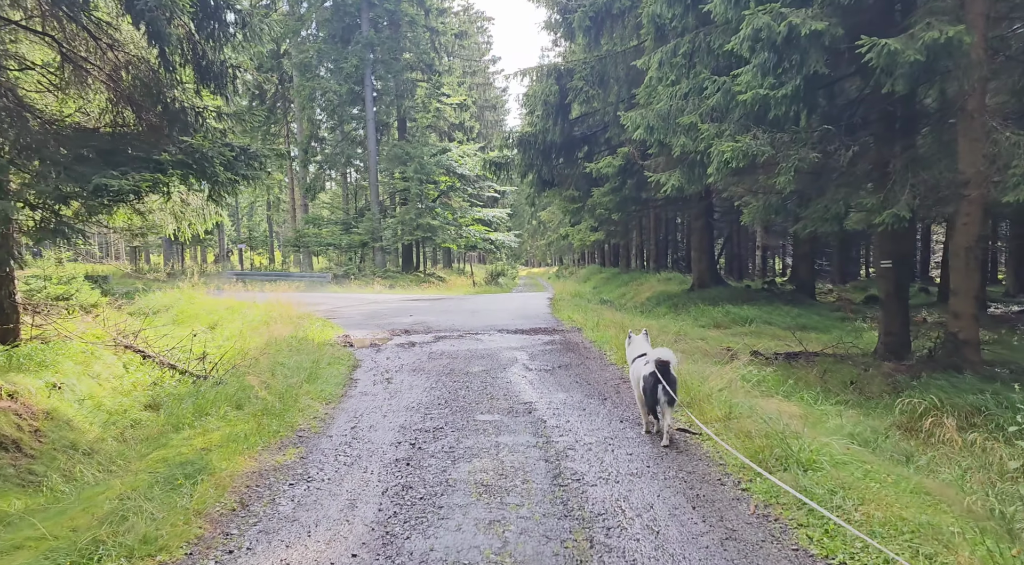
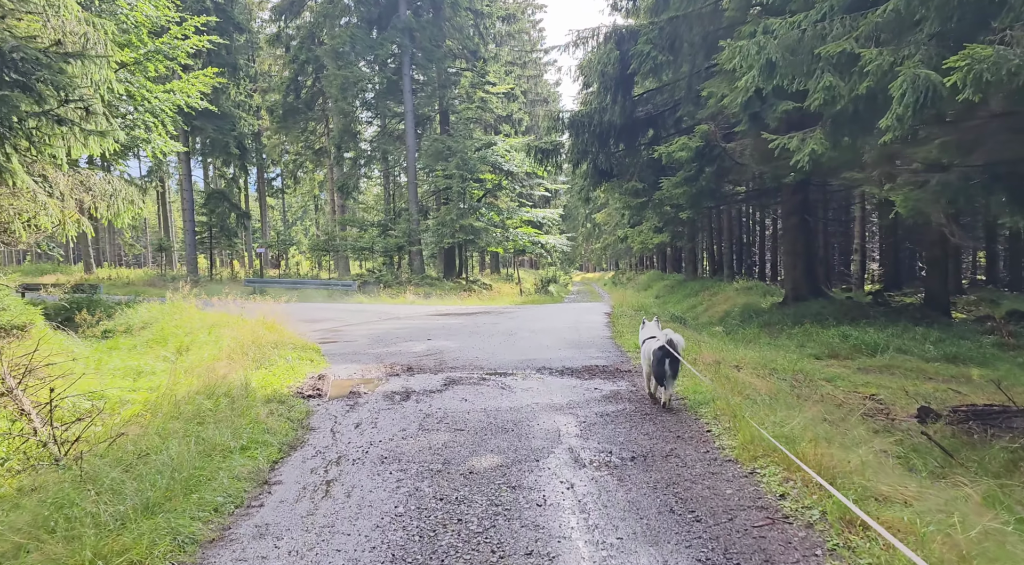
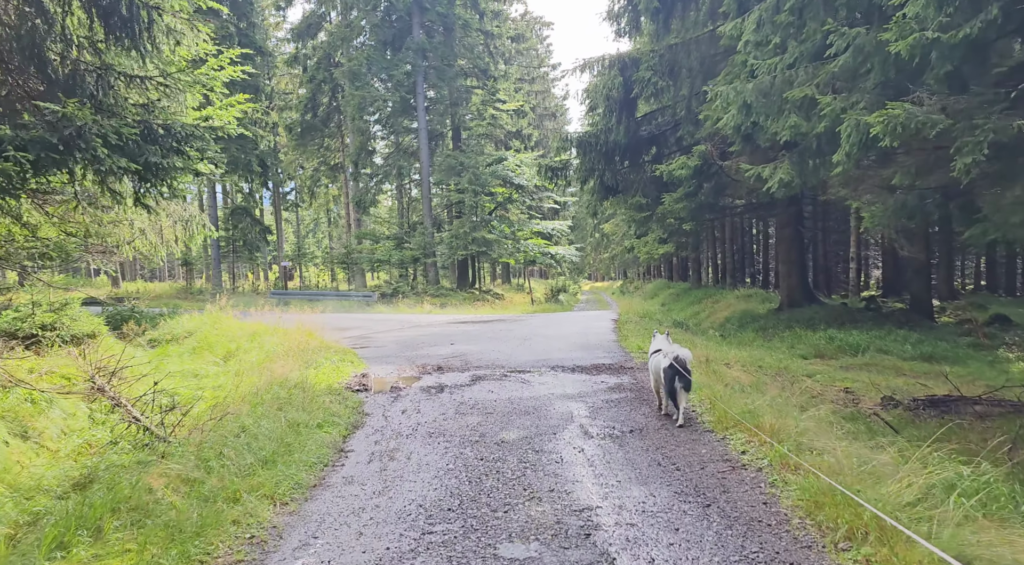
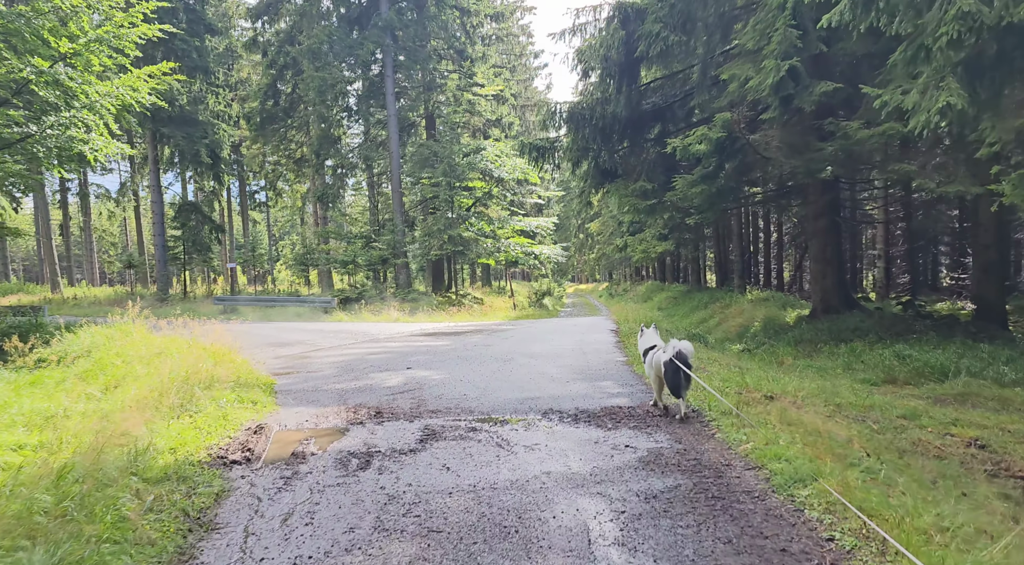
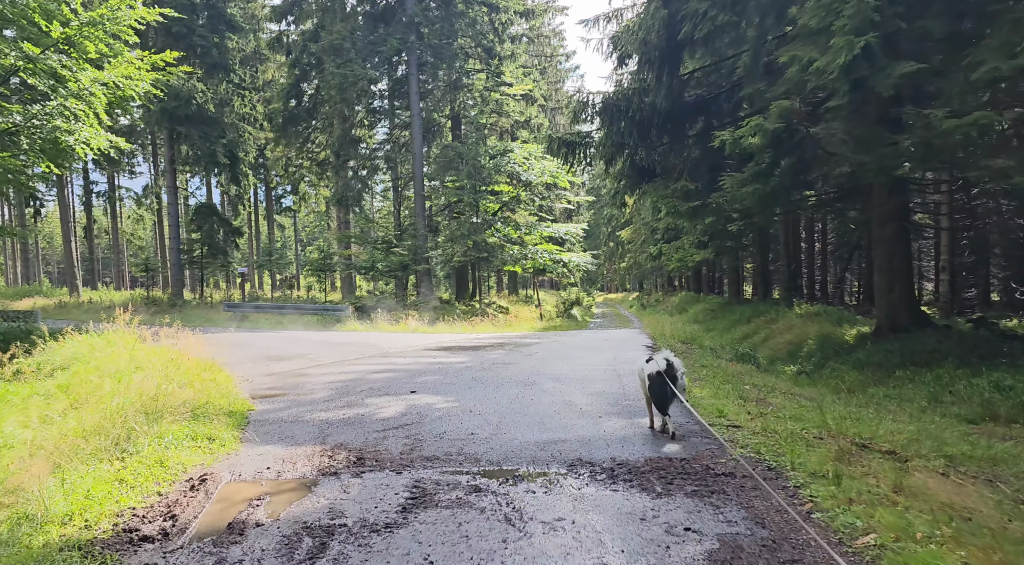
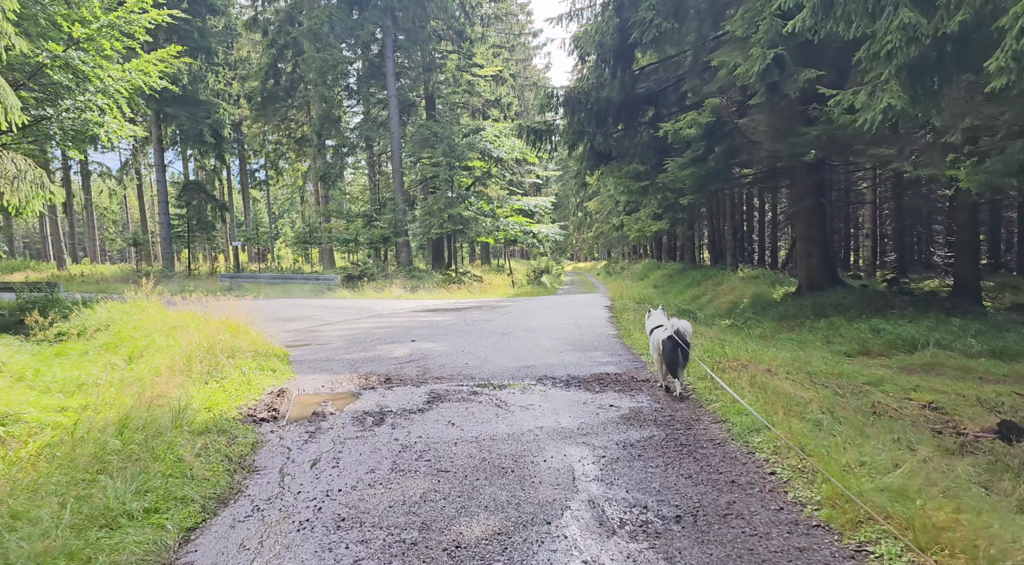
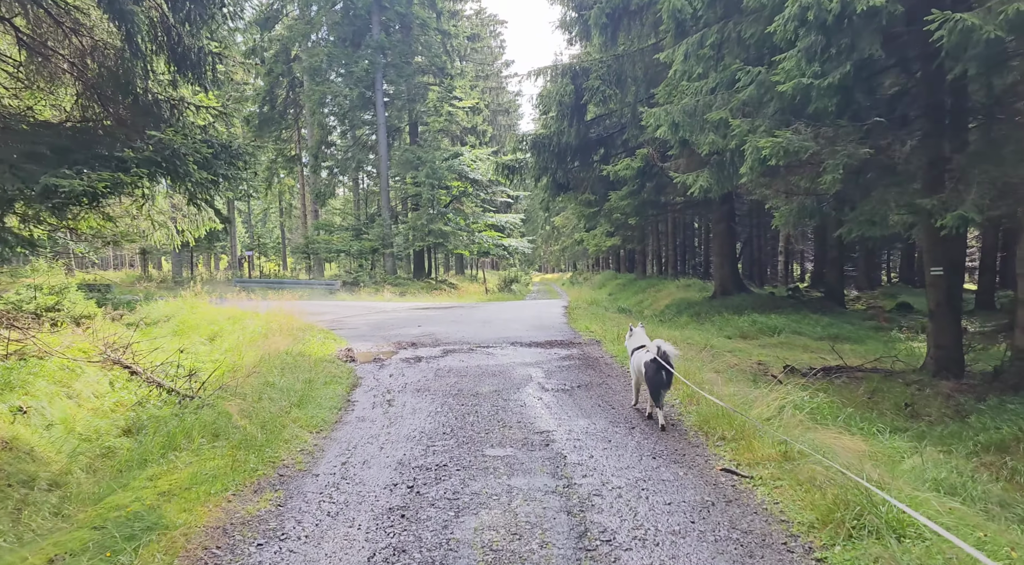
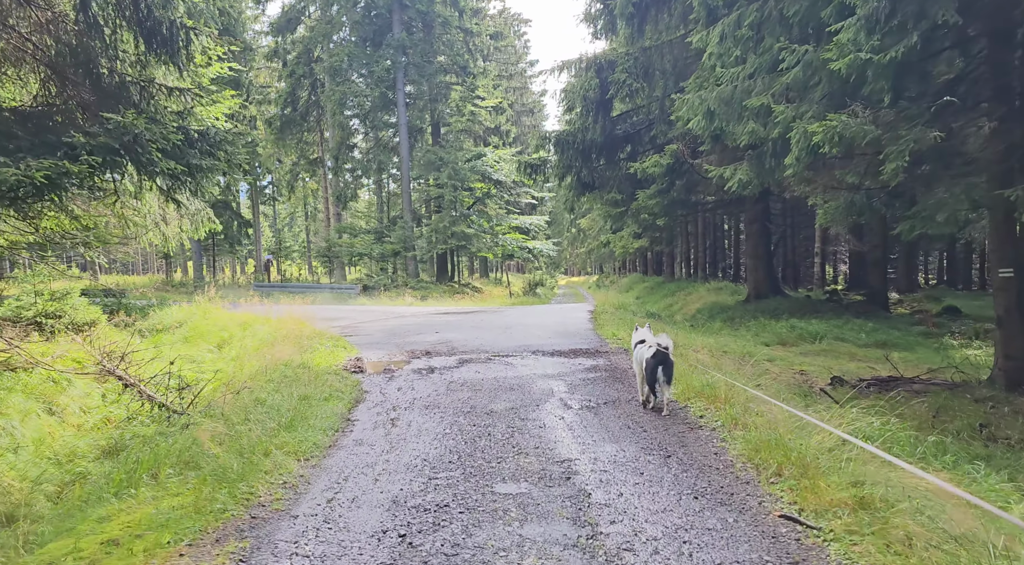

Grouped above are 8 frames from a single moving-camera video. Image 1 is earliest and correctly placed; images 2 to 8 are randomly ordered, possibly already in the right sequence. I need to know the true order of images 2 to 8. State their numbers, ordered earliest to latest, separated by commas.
7, 8, 3, 2, 6, 4, 5
